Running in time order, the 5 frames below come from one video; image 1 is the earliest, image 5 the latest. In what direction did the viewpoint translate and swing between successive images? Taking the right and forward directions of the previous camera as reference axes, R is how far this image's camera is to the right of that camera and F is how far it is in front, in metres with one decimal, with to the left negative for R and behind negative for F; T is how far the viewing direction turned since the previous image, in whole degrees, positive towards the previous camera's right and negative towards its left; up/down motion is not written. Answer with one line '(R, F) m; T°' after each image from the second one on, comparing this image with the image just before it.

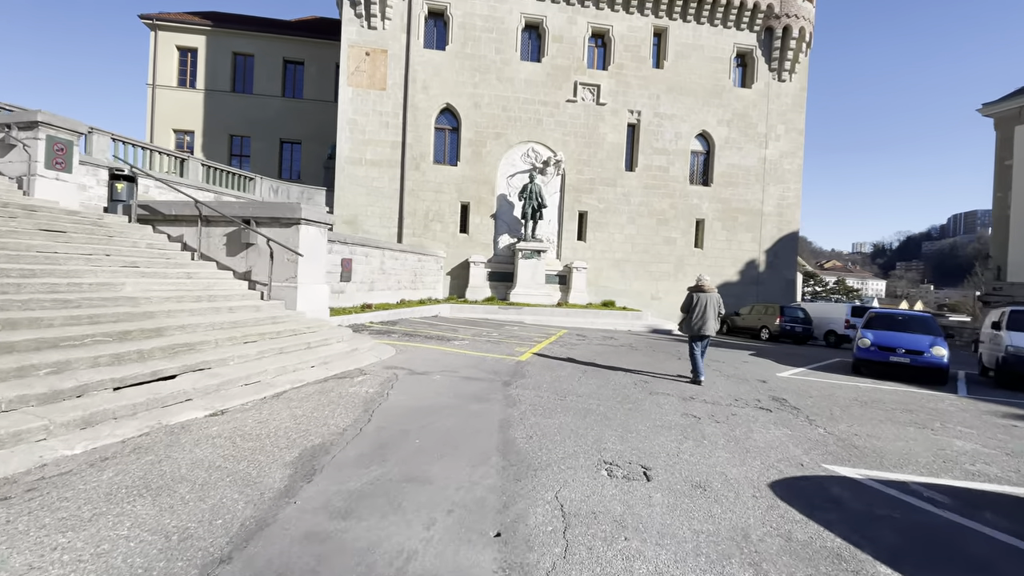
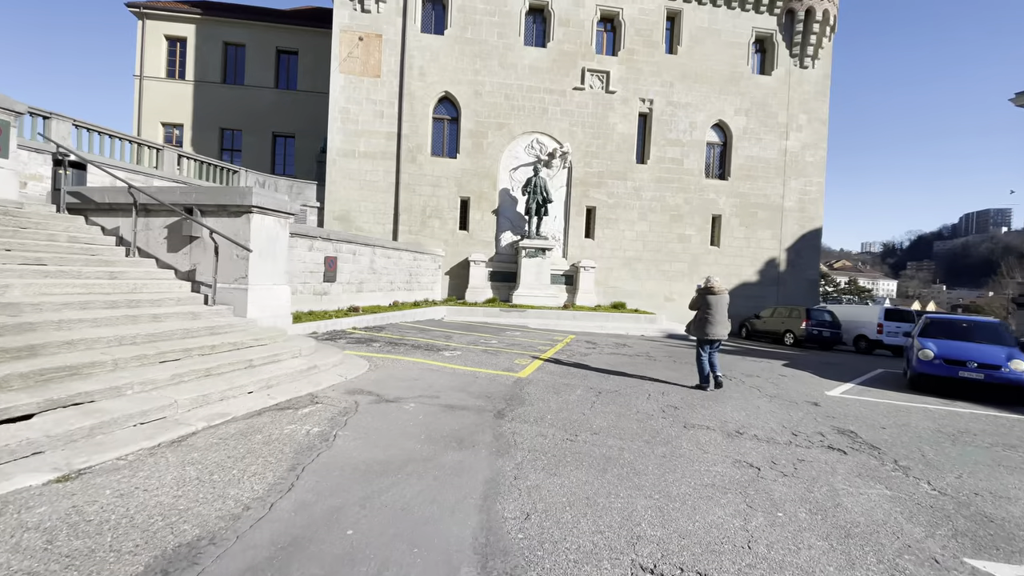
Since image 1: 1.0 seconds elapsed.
(+0.1, +1.3) m; -1°
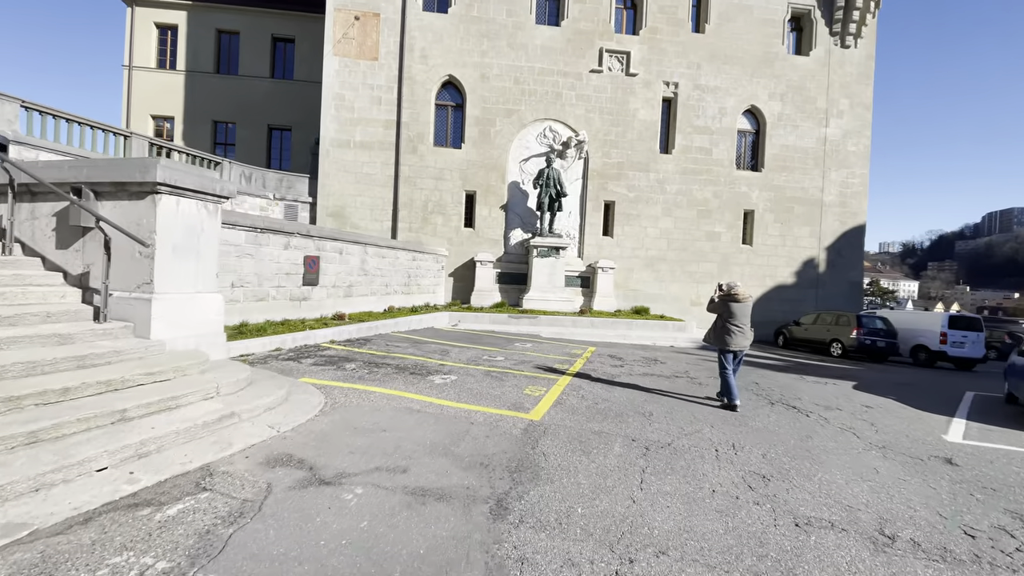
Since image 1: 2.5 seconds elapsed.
(0.0, +1.7) m; -1°
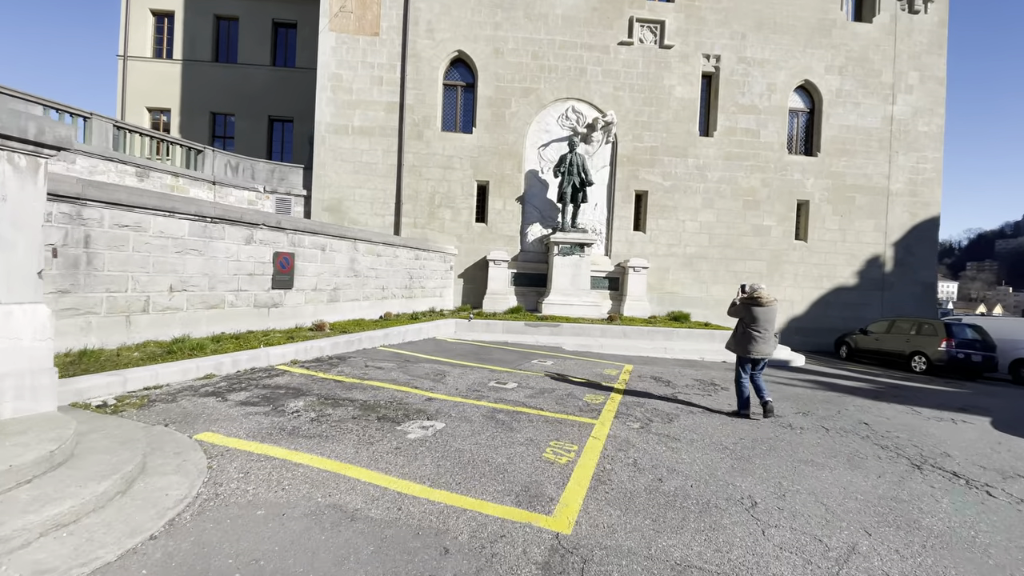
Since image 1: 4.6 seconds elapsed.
(+0.1, +2.0) m; -2°
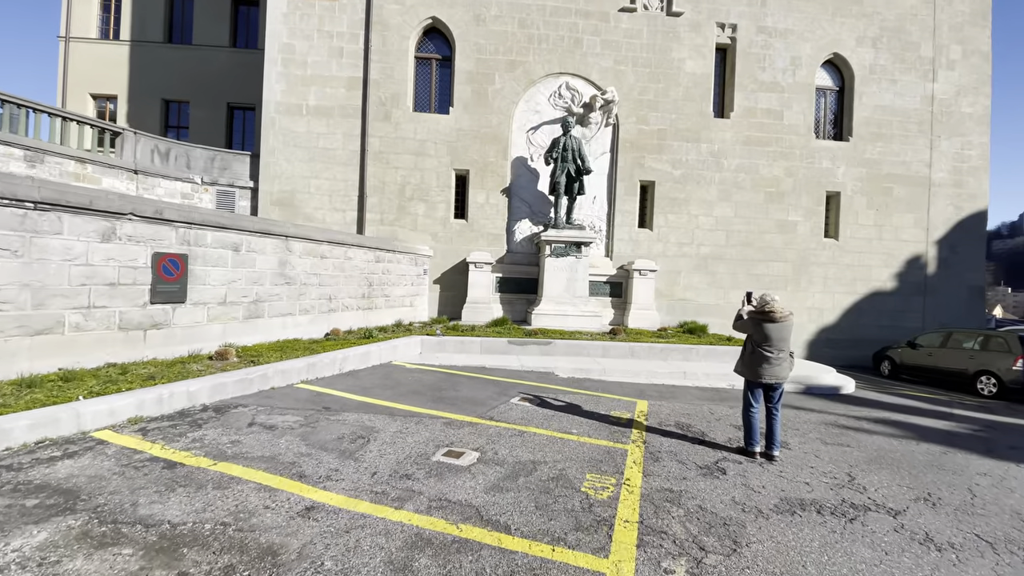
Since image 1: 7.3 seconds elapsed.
(+0.3, +2.2) m; 0°
